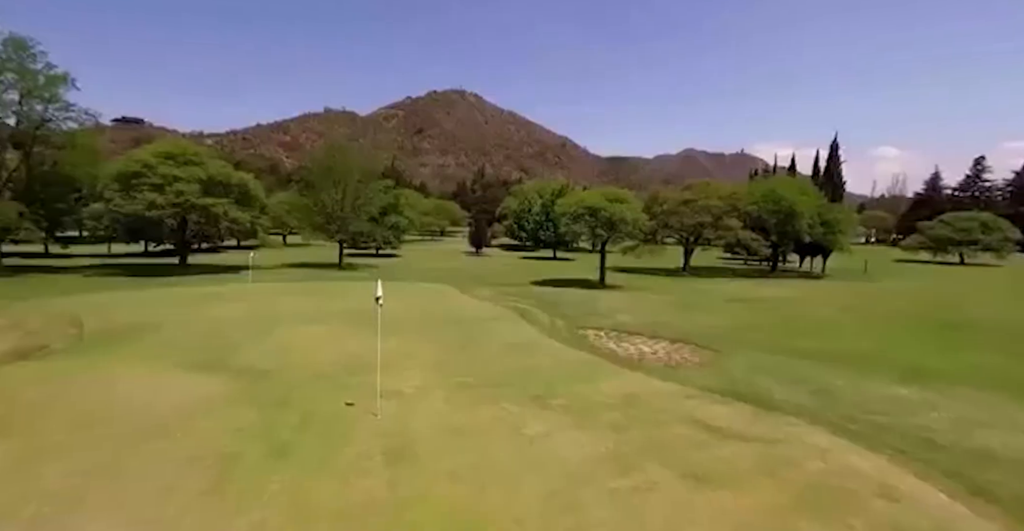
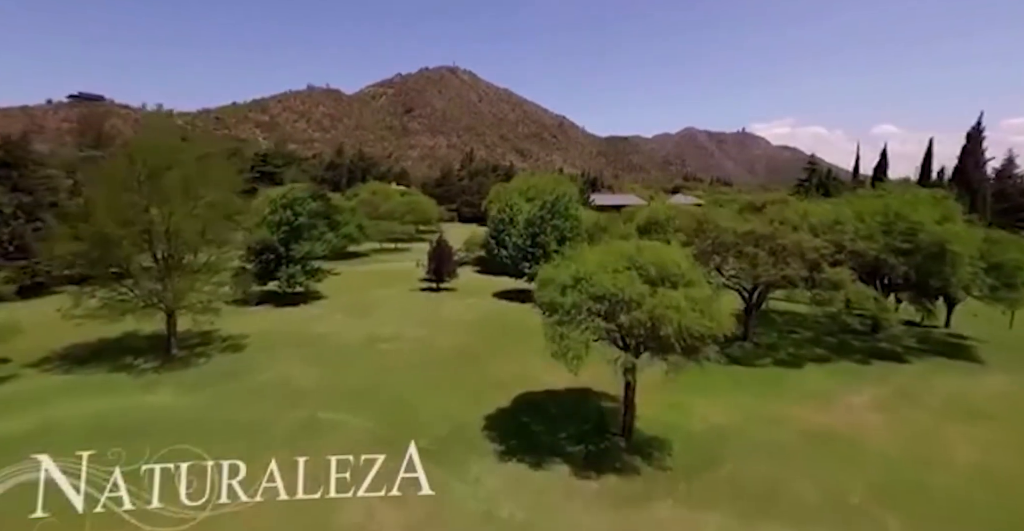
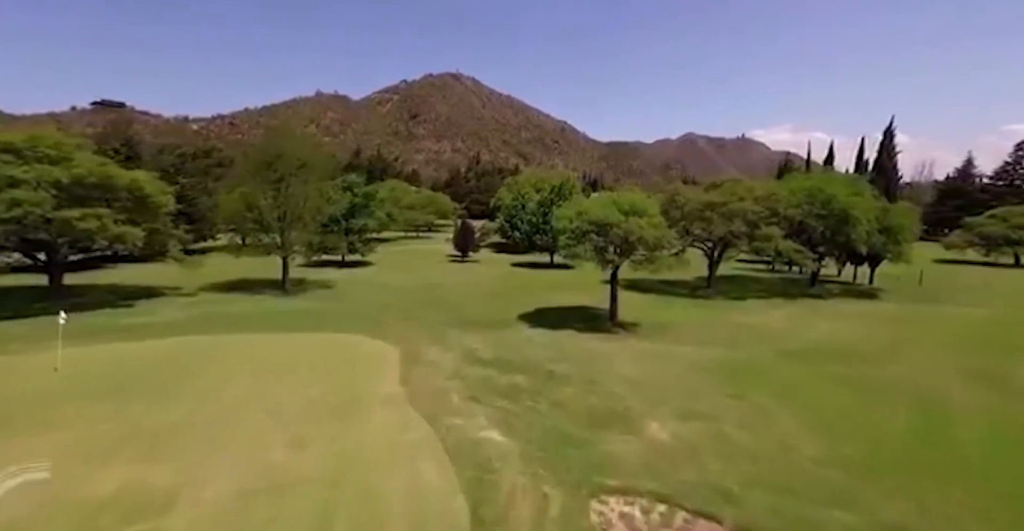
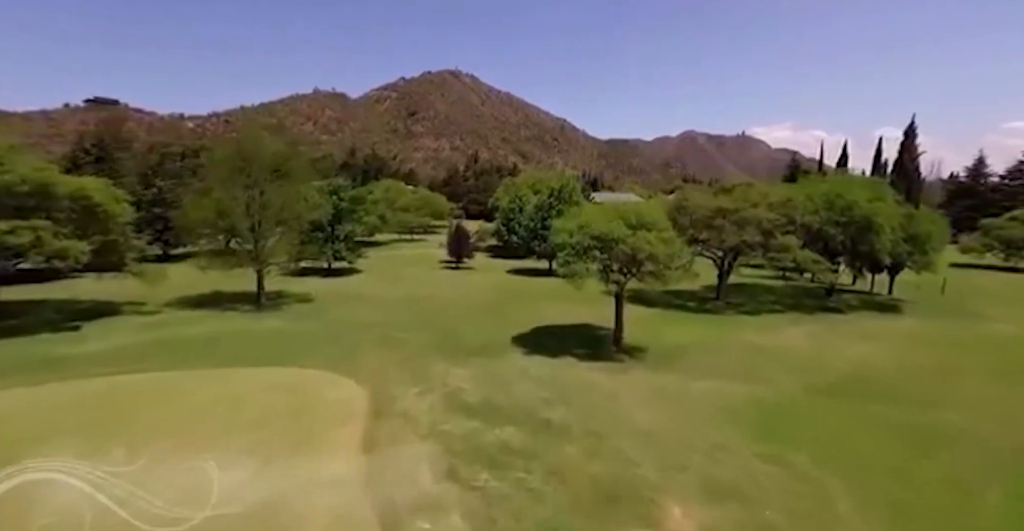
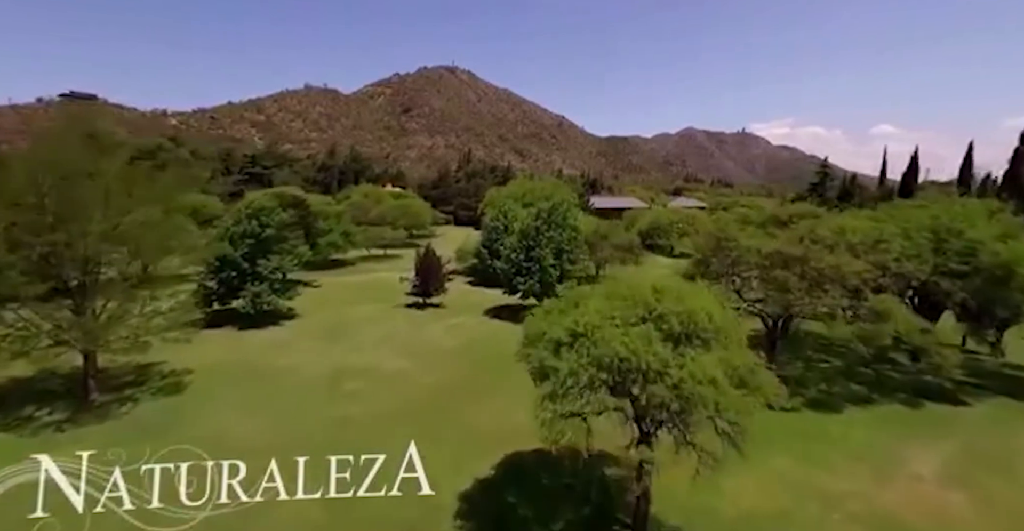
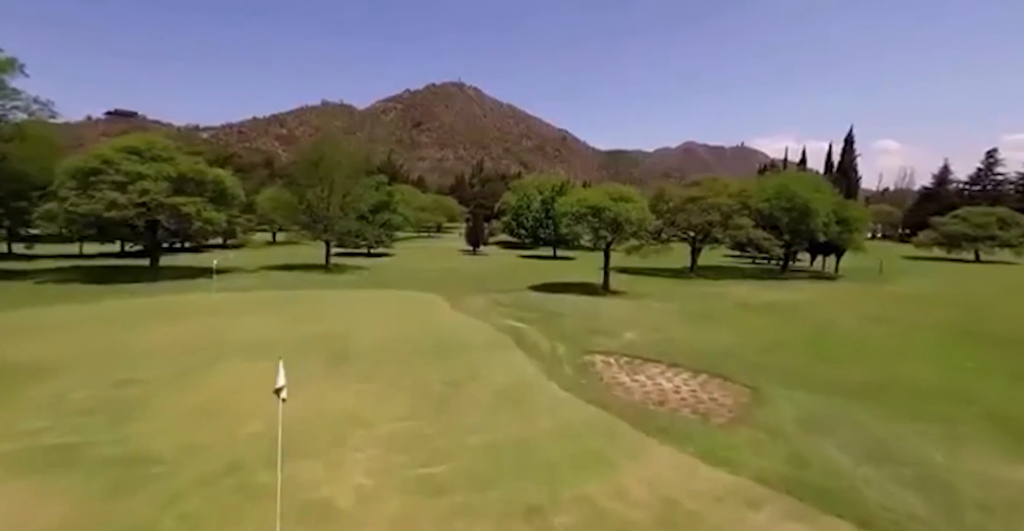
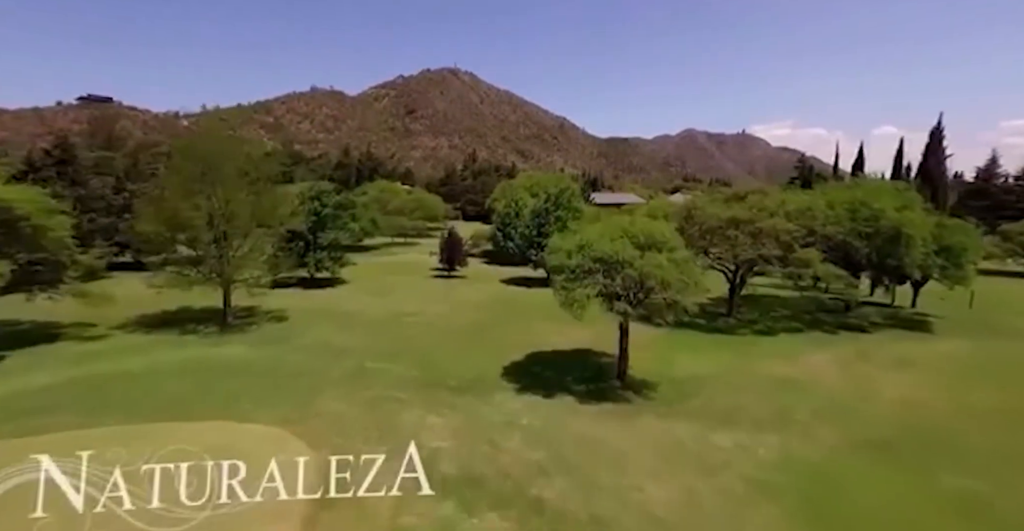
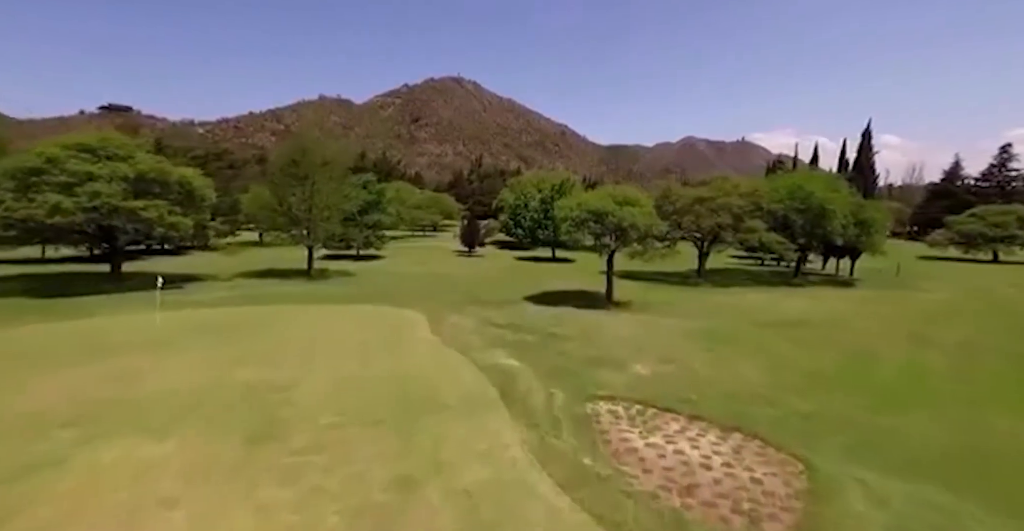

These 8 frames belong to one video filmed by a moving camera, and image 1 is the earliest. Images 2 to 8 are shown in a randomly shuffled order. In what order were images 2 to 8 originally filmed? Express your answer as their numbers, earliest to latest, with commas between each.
6, 8, 3, 4, 7, 2, 5
